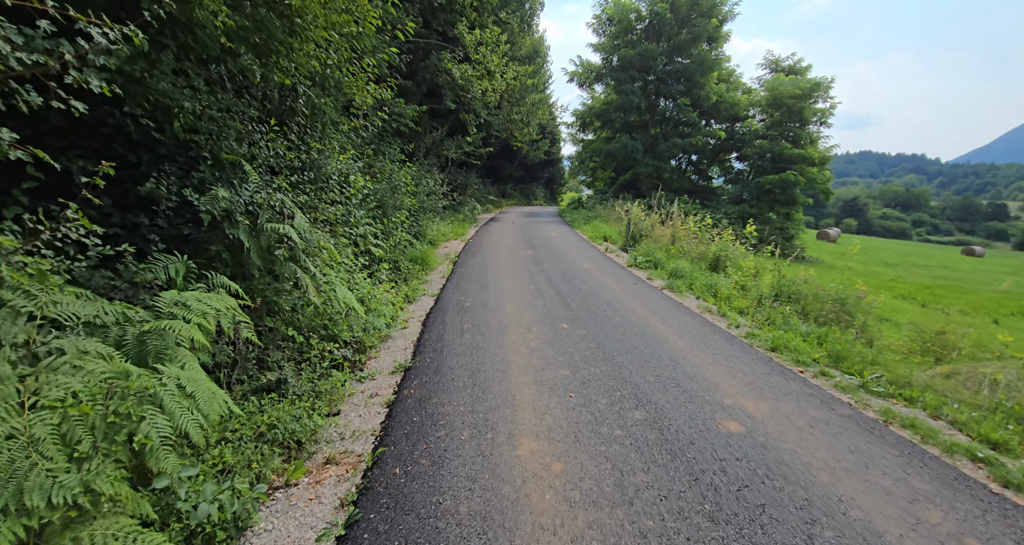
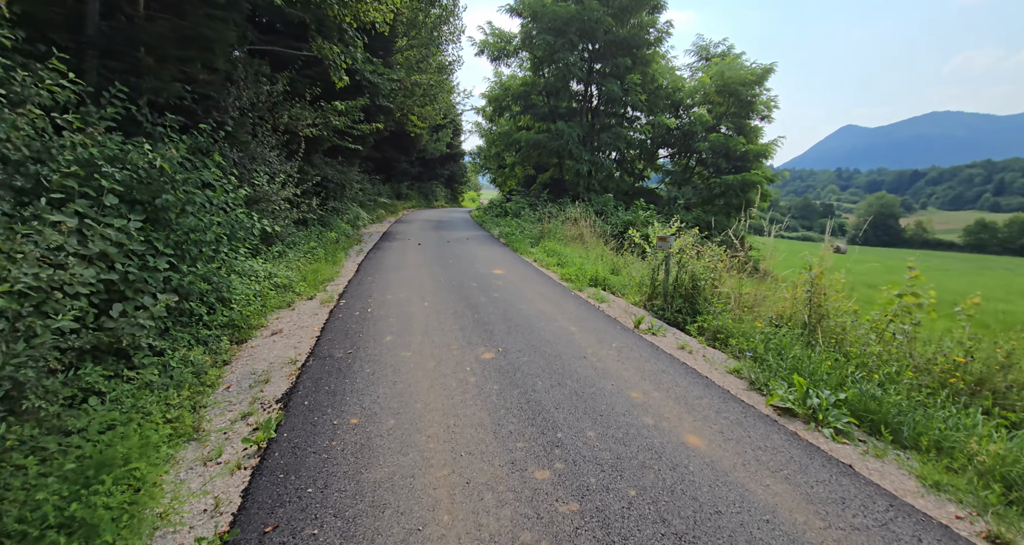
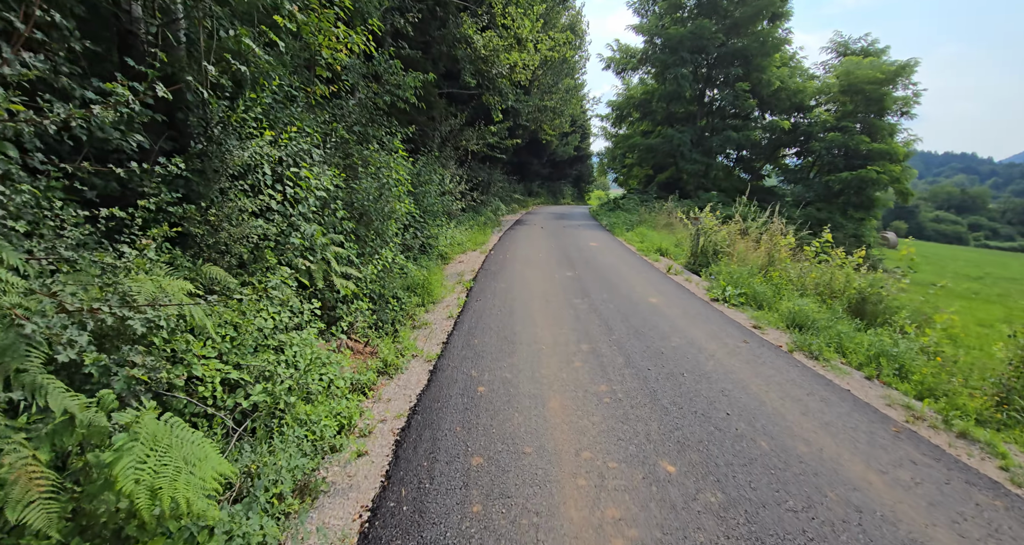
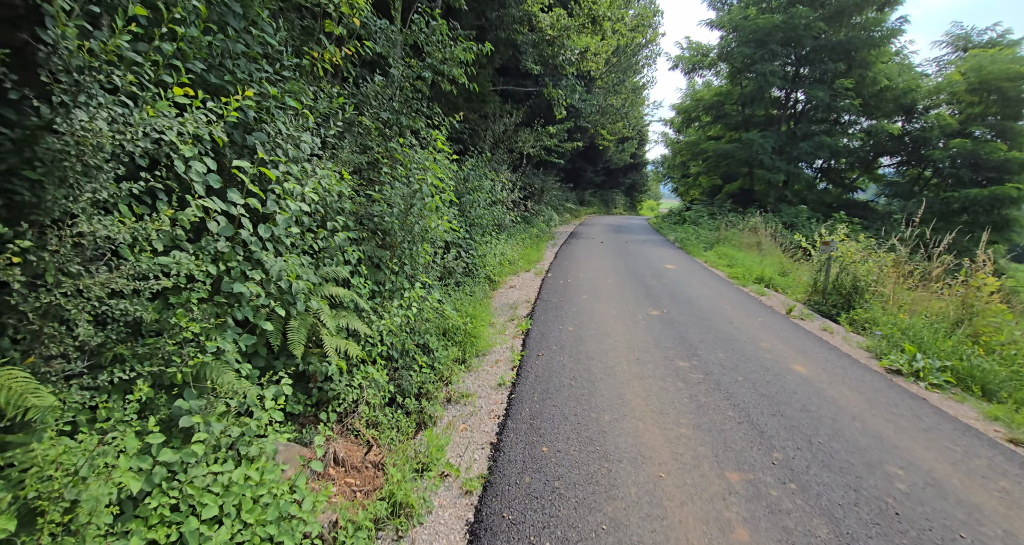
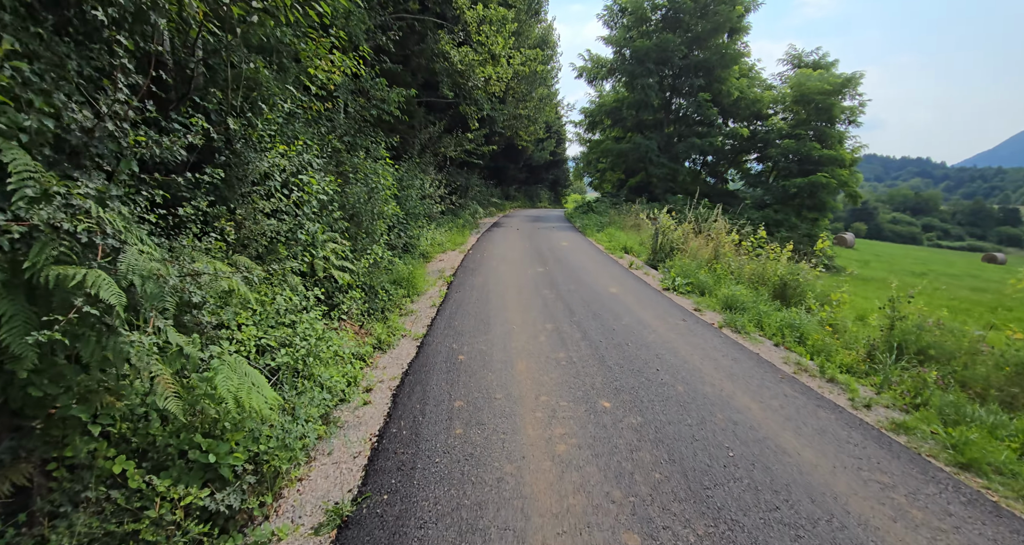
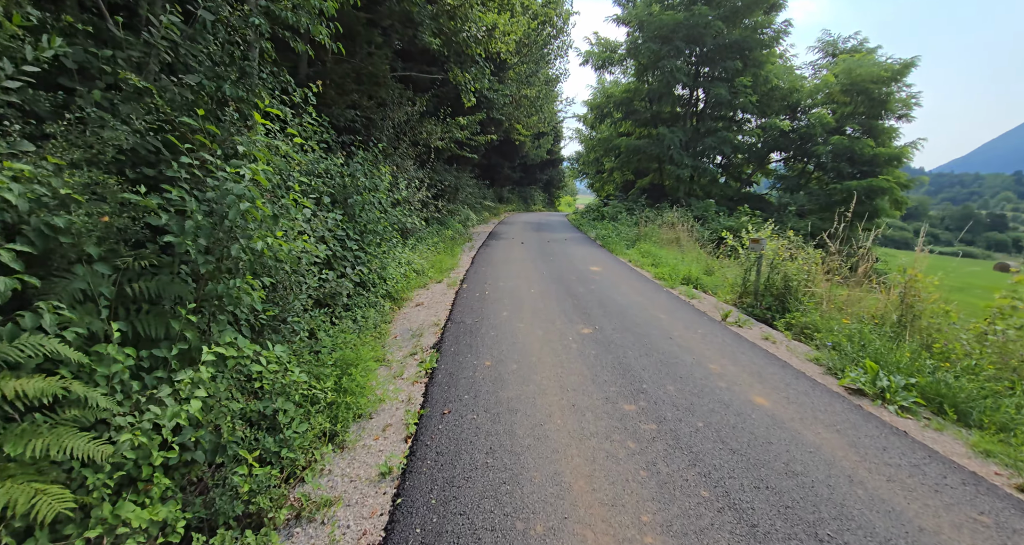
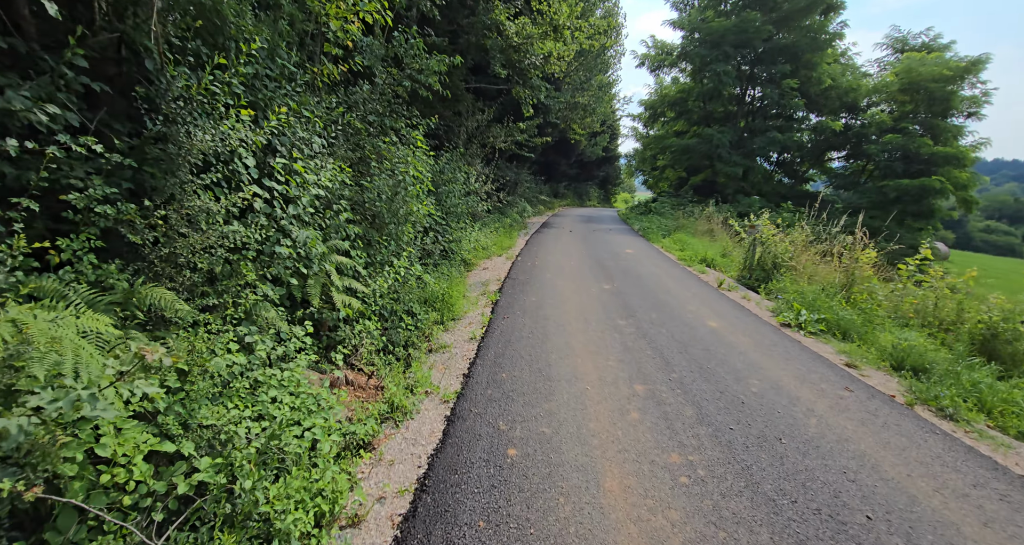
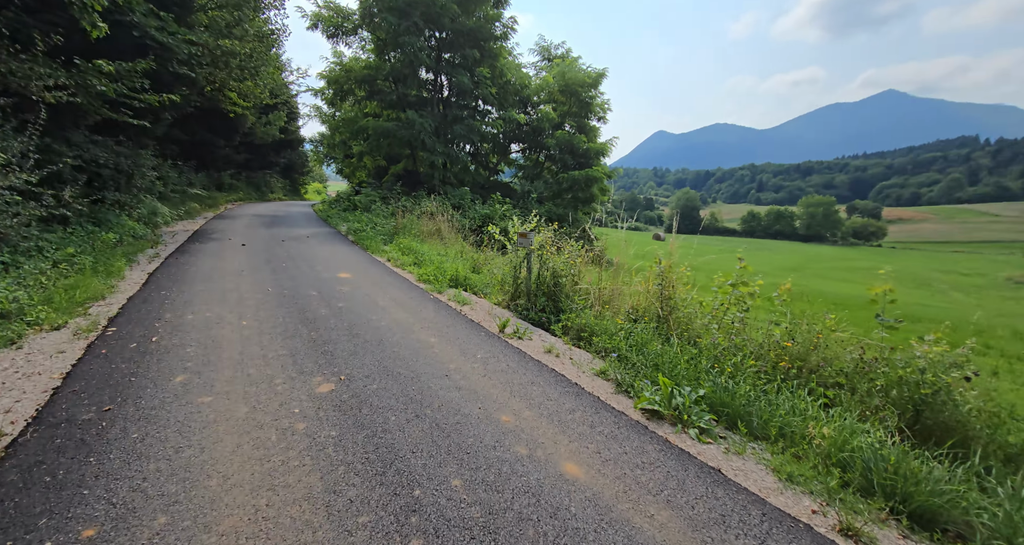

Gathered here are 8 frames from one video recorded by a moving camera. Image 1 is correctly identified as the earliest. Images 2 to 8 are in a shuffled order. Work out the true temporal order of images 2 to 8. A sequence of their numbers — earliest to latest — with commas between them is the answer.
5, 3, 7, 4, 6, 2, 8
